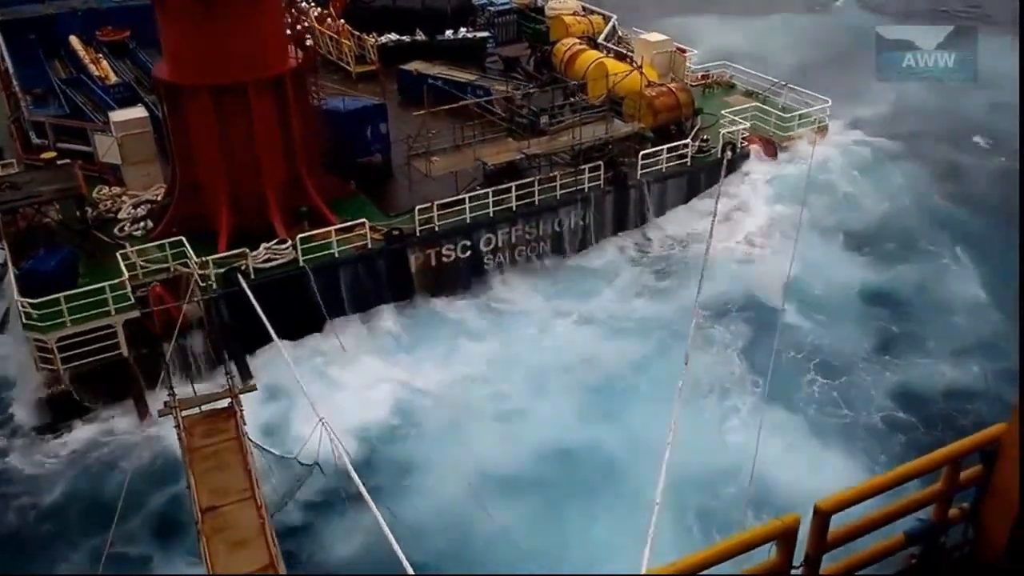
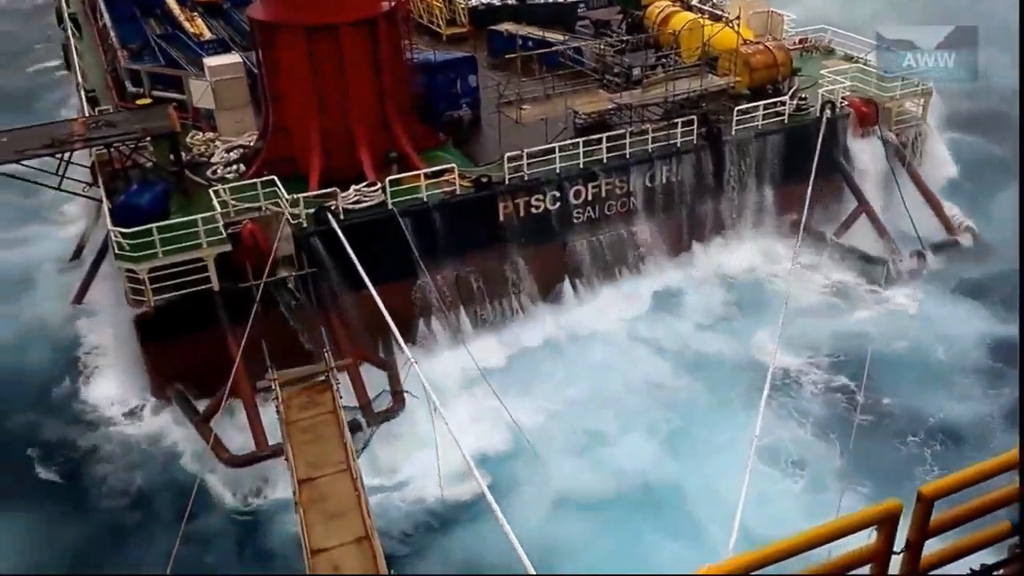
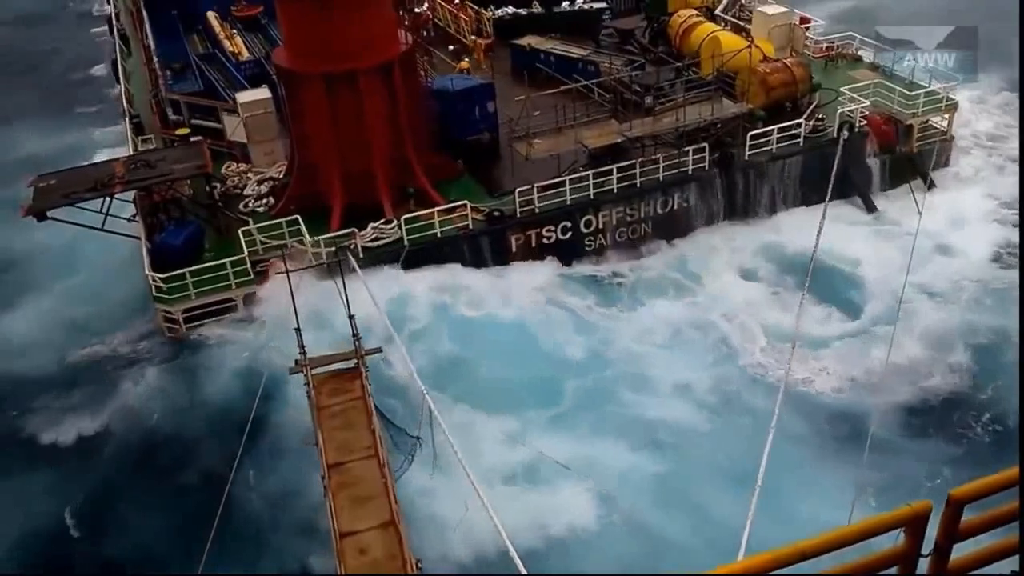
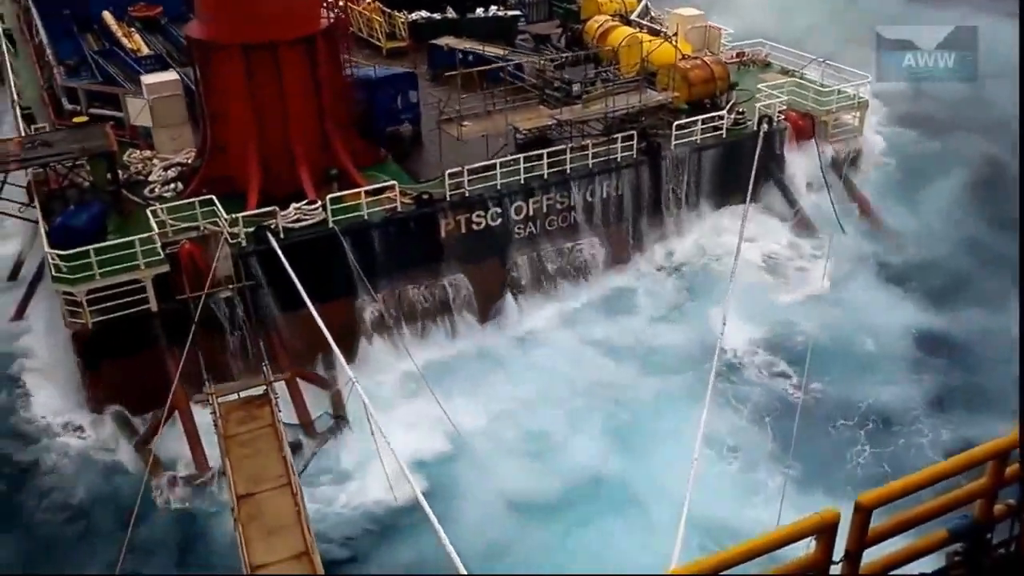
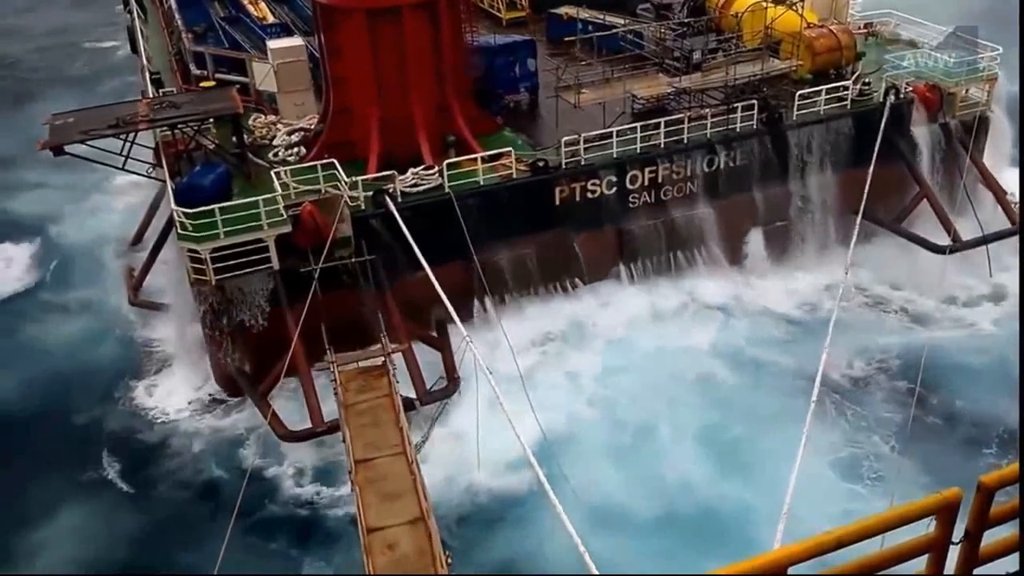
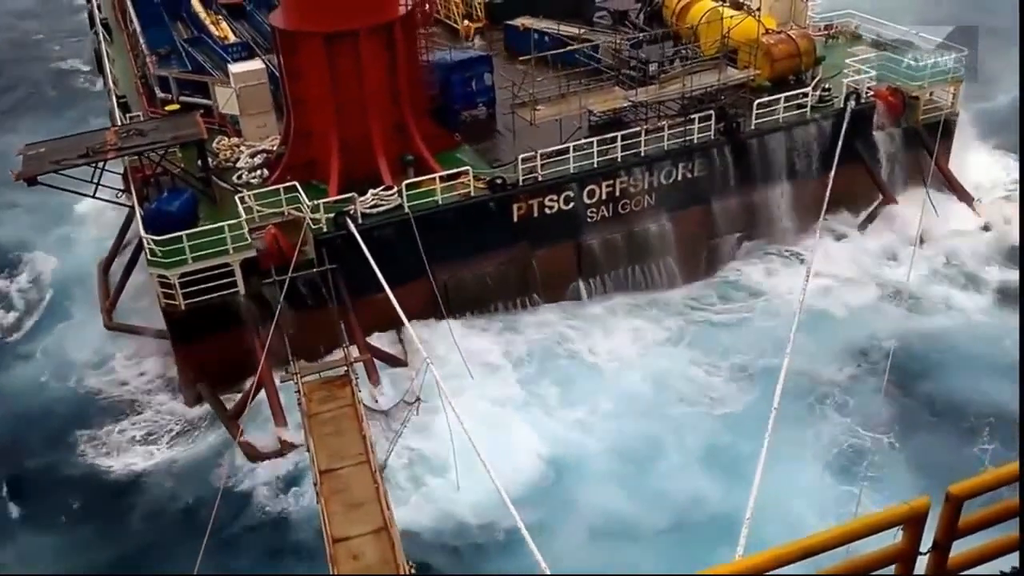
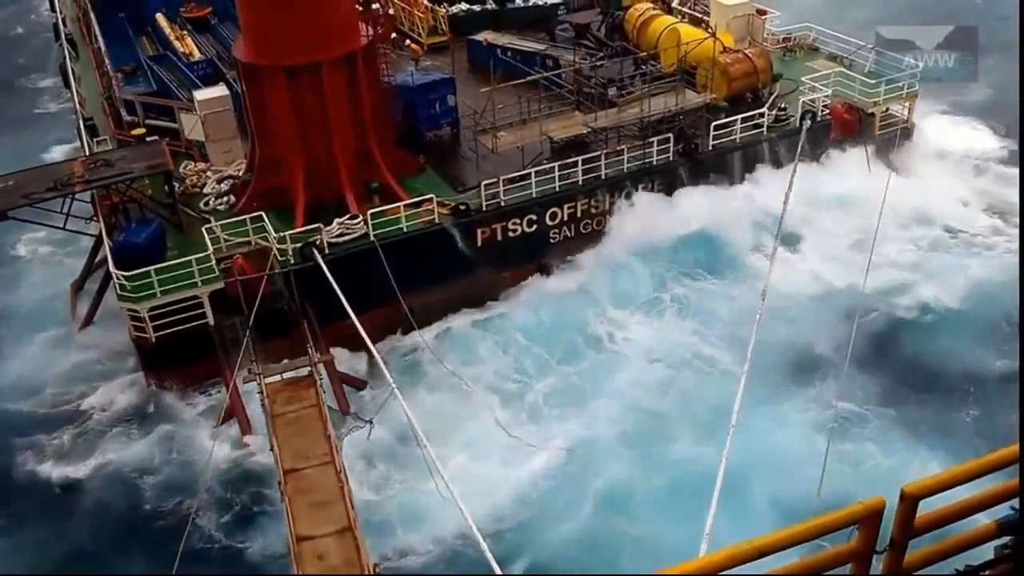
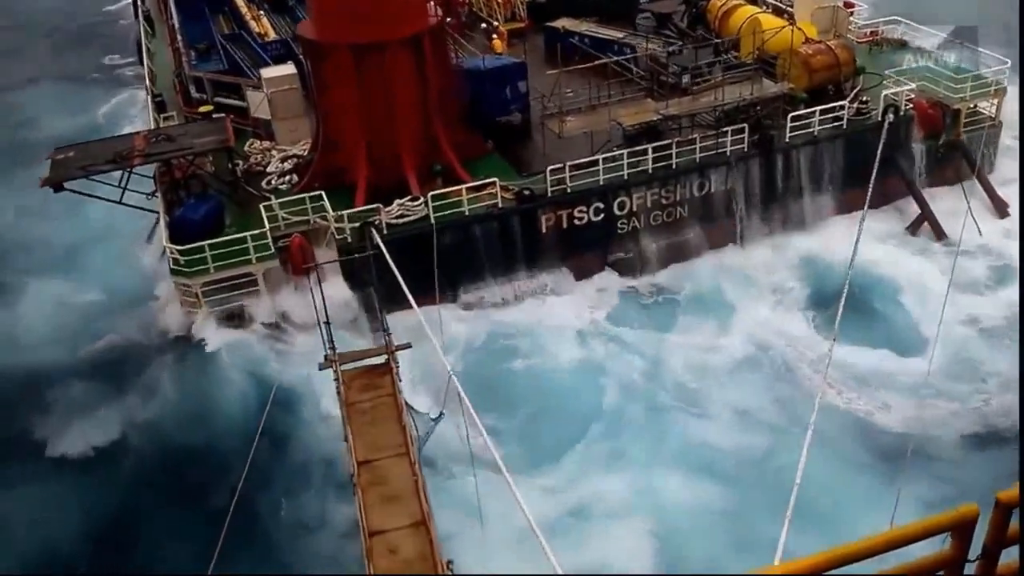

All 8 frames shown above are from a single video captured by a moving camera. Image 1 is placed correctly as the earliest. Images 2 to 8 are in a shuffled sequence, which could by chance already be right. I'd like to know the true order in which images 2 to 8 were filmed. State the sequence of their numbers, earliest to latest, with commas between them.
4, 2, 5, 6, 7, 3, 8
